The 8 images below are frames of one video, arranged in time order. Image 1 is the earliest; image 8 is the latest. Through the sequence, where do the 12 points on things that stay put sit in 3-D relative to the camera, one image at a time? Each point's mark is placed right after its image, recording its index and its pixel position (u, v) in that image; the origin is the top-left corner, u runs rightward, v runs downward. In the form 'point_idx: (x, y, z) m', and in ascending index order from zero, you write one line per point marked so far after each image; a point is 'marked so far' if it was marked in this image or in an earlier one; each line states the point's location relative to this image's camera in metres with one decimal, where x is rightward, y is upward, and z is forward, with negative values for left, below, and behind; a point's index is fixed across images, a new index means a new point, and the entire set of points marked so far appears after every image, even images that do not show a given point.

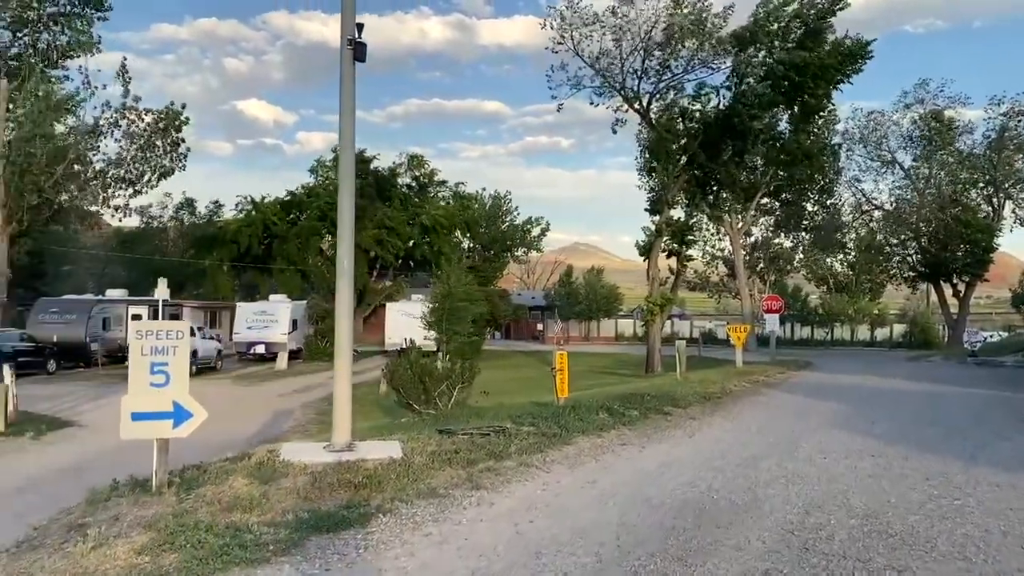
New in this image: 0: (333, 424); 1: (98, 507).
0: (-1.7, -1.3, +8.3) m
1: (-3.1, -1.7, +6.7) m
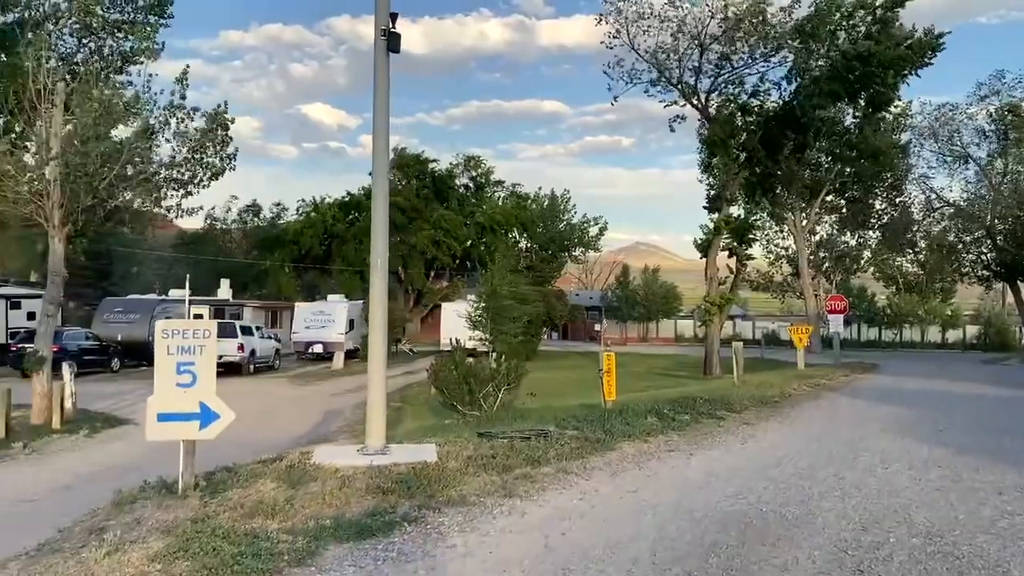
0: (-1.3, -1.3, +8.1) m
1: (-2.9, -1.6, +6.5) m
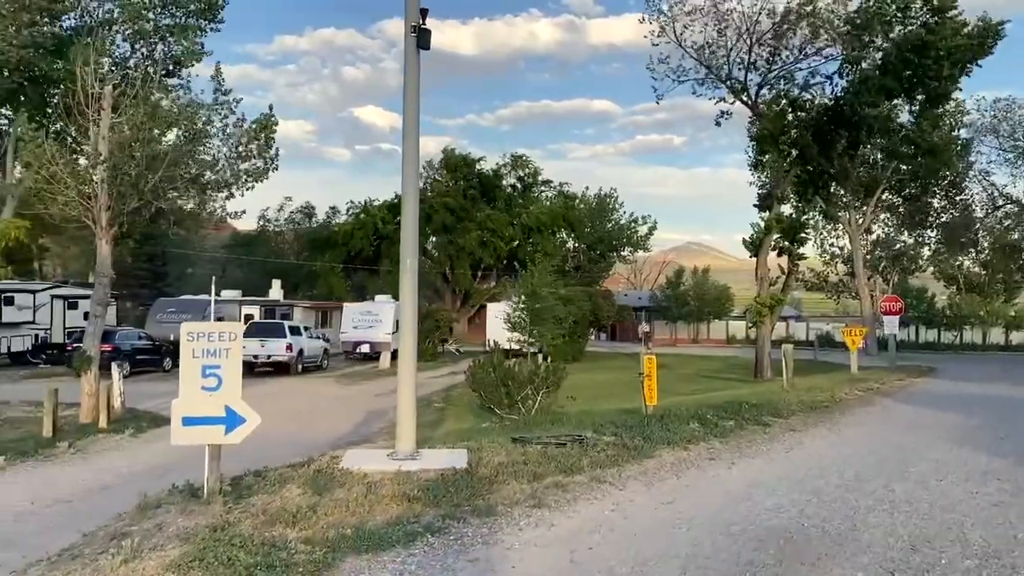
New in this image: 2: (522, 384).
0: (-1.0, -1.3, +7.9) m
1: (-2.7, -1.7, +6.5) m
2: (+0.1, -1.4, +12.8) m
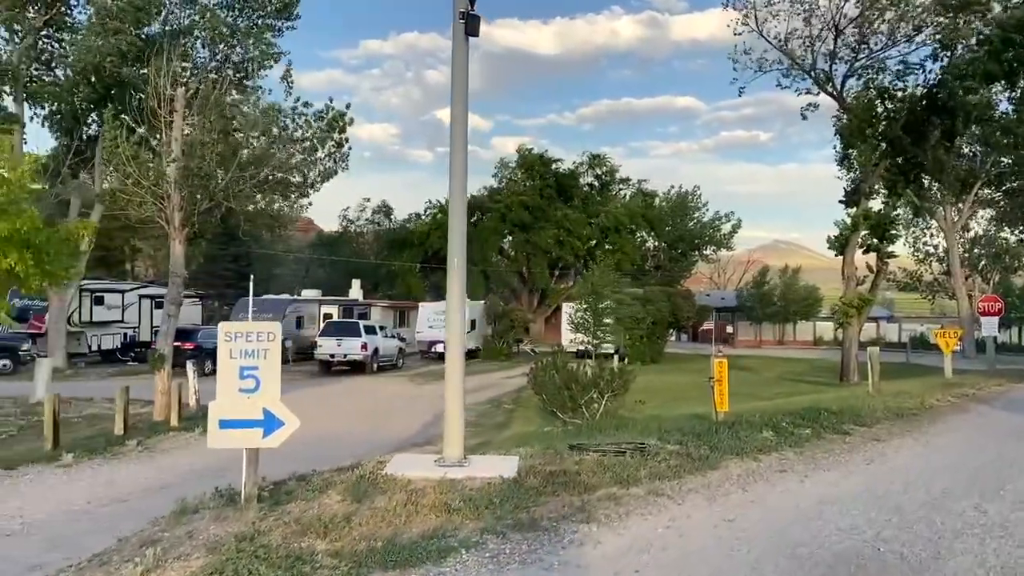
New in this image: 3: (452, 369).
0: (-0.6, -1.3, +7.6) m
1: (-2.3, -1.6, +6.3) m
2: (+1.0, -1.4, +12.3) m
3: (-0.5, -0.7, +7.6) m
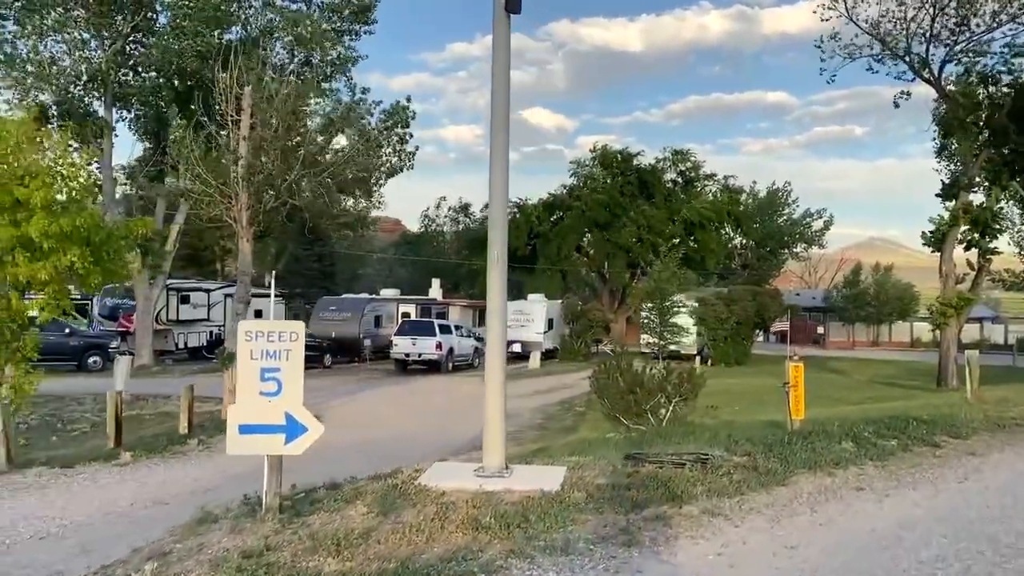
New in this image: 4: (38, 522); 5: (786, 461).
0: (-0.2, -1.3, +7.1) m
1: (-2.1, -1.6, +5.9) m
2: (+1.8, -1.4, +11.6) m
3: (-0.2, -0.6, +7.1) m
4: (-4.3, -2.1, +8.0) m
5: (+2.5, -1.6, +8.0) m
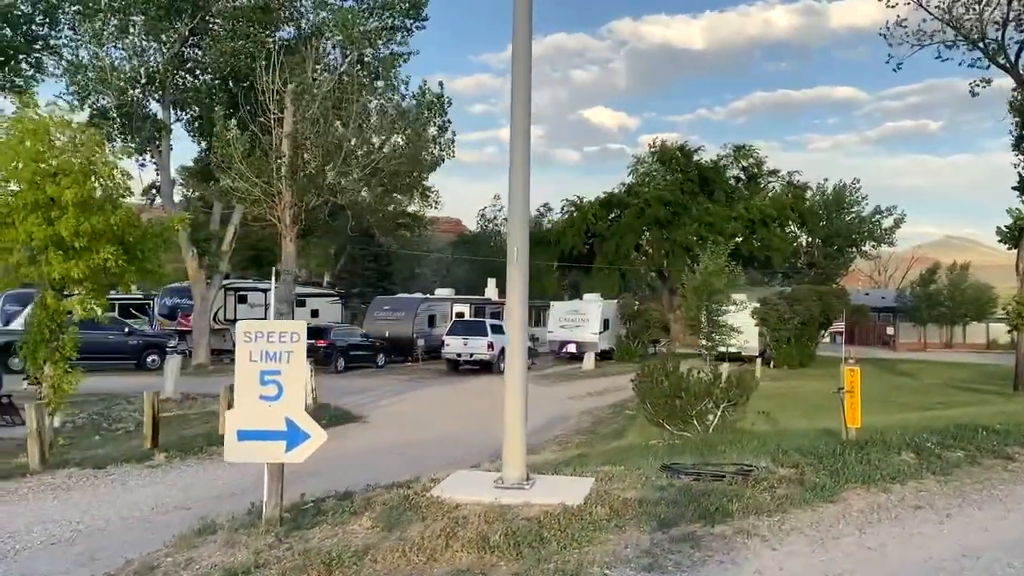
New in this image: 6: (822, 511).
0: (-0.1, -1.2, +6.6) m
1: (-2.0, -1.6, +5.6) m
2: (+2.3, -1.4, +11.0) m
3: (0.0, -0.6, +6.6) m
4: (-4.1, -2.1, +7.8) m
5: (+2.7, -1.5, +7.3) m
6: (+2.2, -1.6, +6.2) m
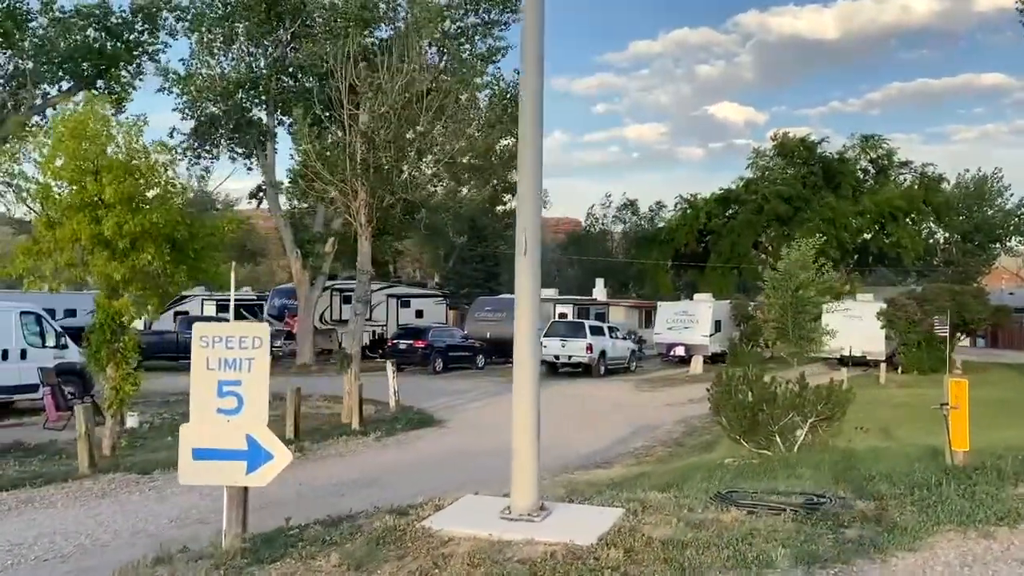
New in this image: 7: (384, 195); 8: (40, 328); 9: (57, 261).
0: (0.0, -1.2, +5.7) m
1: (-2.1, -1.6, +4.9) m
2: (+3.0, -1.3, +9.7) m
3: (+0.1, -0.6, +5.7) m
4: (-3.8, -2.1, +7.4) m
5: (+2.8, -1.5, +6.0) m
6: (+2.2, -1.5, +5.0) m
7: (-2.5, +1.8, +17.1) m
8: (-8.6, -0.7, +16.2) m
9: (-5.5, +0.3, +10.7) m
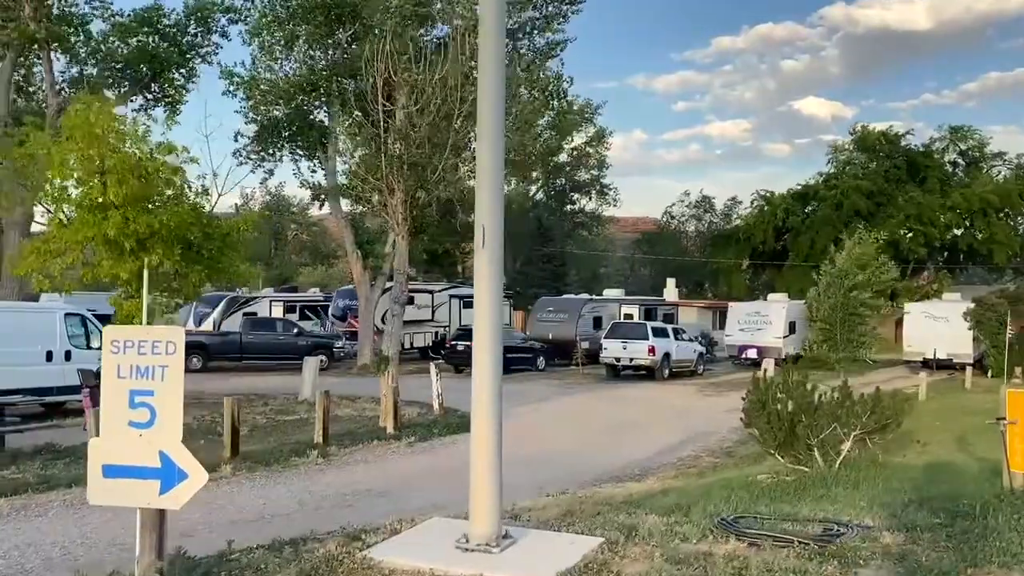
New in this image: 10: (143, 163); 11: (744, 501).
0: (-0.2, -1.2, +5.0) m
1: (-2.4, -1.6, +4.5) m
2: (+3.1, -1.3, +8.7) m
3: (-0.2, -0.6, +5.0) m
4: (-3.8, -2.1, +7.1) m
5: (+2.6, -1.5, +5.1) m
6: (+1.9, -1.5, +4.1) m
7: (-1.7, +1.8, +16.6) m
8: (-7.9, -0.8, +16.3) m
9: (-5.3, +0.3, +10.5) m
10: (-4.4, +1.5, +10.6) m
11: (+1.8, -1.6, +6.8) m
